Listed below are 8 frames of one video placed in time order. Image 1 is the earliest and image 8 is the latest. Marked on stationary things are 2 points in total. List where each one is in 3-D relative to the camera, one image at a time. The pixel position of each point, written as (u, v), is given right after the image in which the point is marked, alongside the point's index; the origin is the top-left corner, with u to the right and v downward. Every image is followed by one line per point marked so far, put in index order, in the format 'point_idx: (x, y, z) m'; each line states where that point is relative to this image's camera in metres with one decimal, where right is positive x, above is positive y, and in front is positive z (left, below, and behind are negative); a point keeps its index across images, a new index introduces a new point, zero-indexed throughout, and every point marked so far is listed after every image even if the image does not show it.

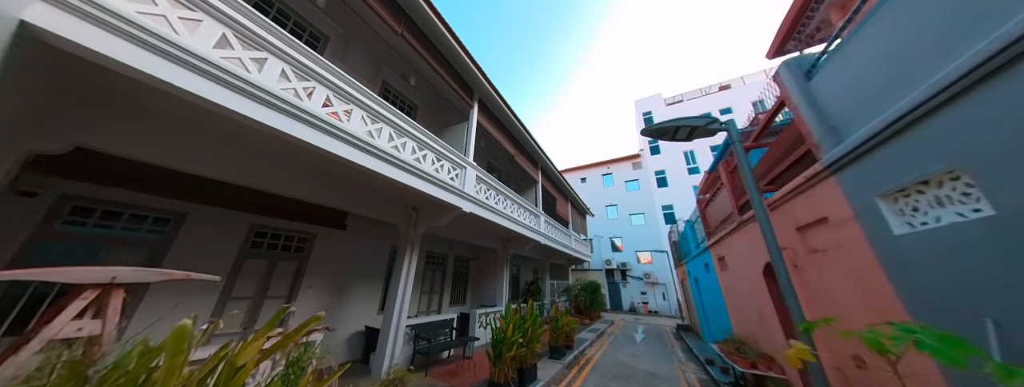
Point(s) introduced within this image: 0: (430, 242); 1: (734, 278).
0: (-2.7, -1.5, +7.8) m
1: (+4.3, -1.6, +4.7) m
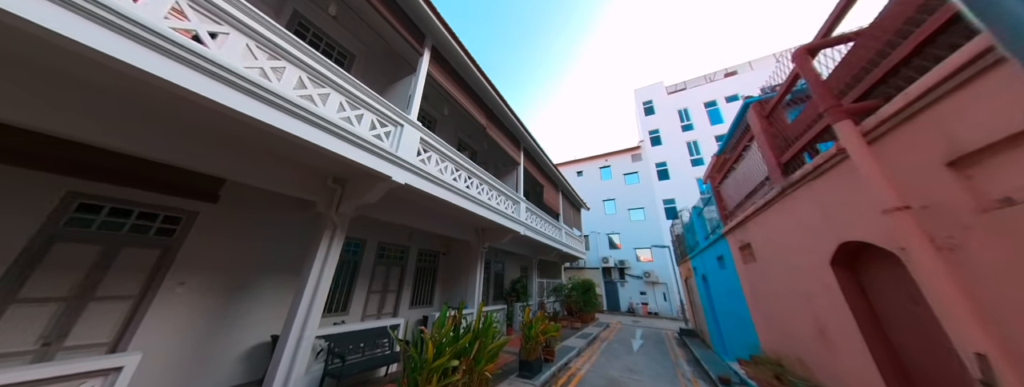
0: (-3.4, -1.0, +6.5) m
1: (+3.5, -1.1, +3.4) m
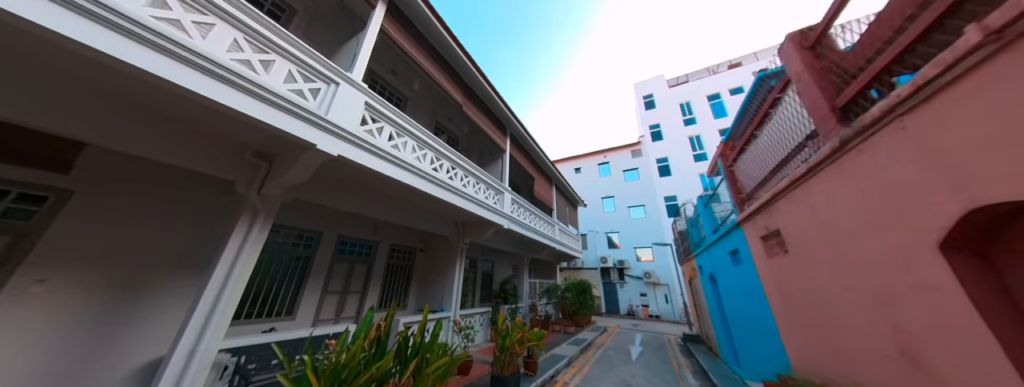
0: (-3.9, -0.7, +5.7) m
1: (+3.1, -0.8, +2.5) m
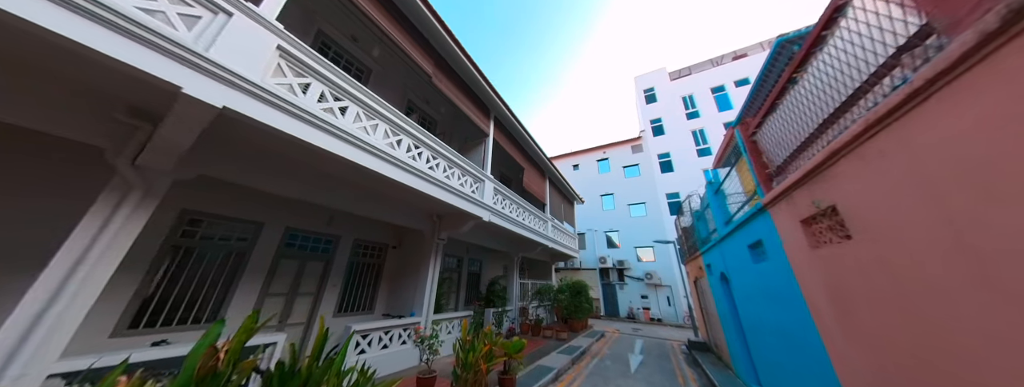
0: (-4.4, -0.4, +4.9) m
1: (+2.6, -0.5, +1.7) m
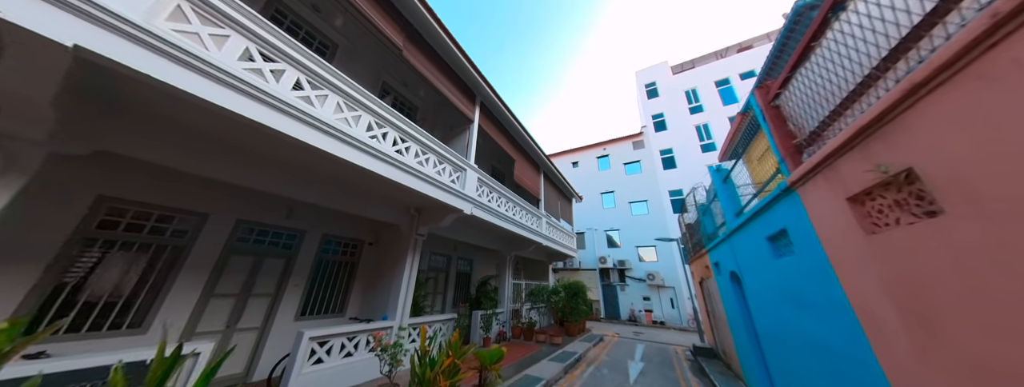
0: (-4.7, -0.2, +4.4) m
1: (+2.2, -0.2, +1.1) m
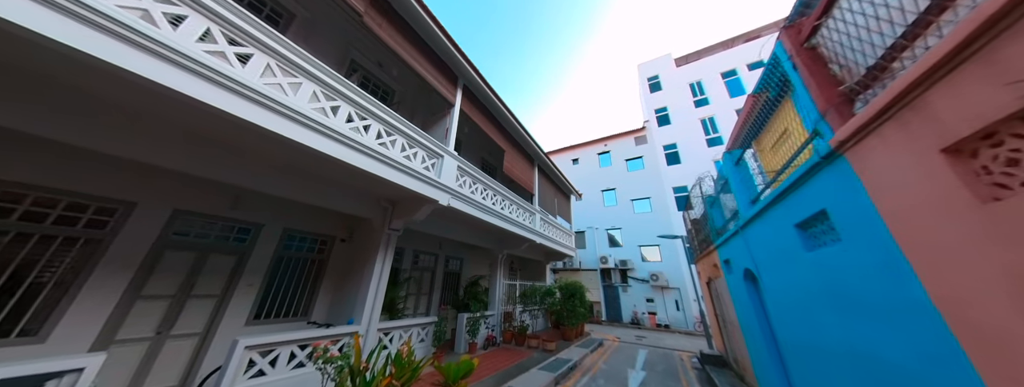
0: (-5.1, 0.0, +3.8) m
1: (+1.8, 0.0, +0.5) m
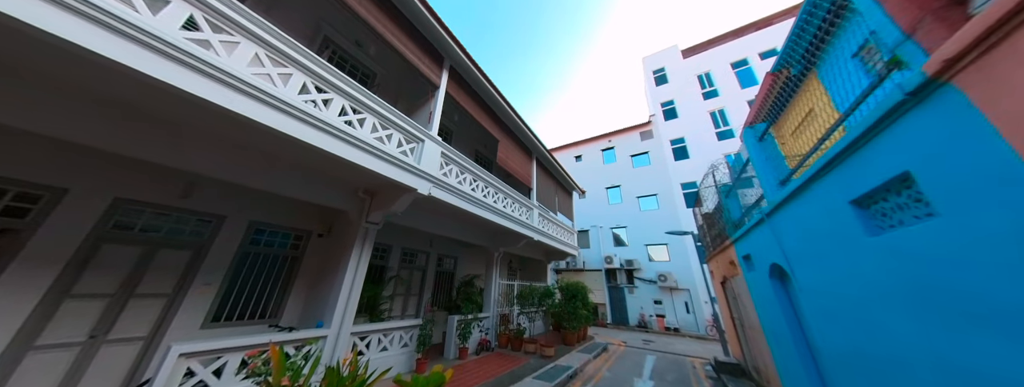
0: (-5.3, +0.2, +3.4) m
1: (+1.5, +0.3, 0.0) m
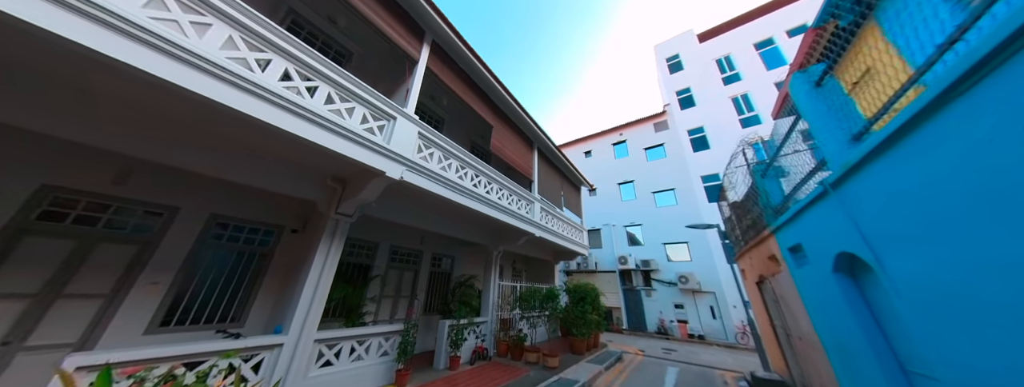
0: (-5.6, +0.4, +3.0) m
1: (+1.1, +0.6, -0.8) m
